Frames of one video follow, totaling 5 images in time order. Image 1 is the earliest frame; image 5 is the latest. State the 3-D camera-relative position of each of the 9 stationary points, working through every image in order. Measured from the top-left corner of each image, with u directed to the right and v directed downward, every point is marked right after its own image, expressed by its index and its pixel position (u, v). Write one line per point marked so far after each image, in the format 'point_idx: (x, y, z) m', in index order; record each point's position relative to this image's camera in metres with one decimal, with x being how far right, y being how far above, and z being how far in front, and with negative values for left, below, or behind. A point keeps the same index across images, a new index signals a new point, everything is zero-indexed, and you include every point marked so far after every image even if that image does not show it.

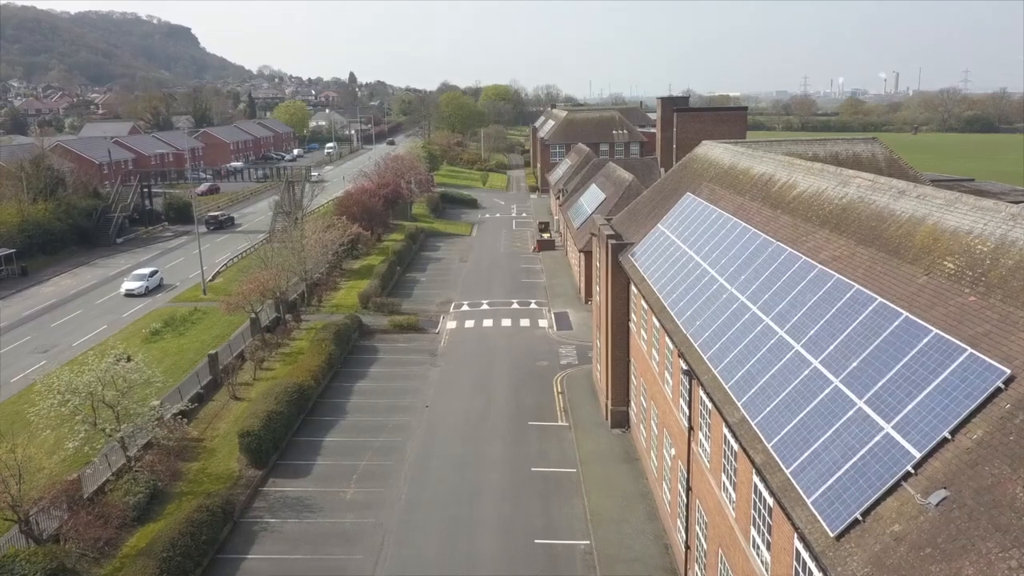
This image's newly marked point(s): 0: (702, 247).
0: (+4.0, +0.9, +18.7) m
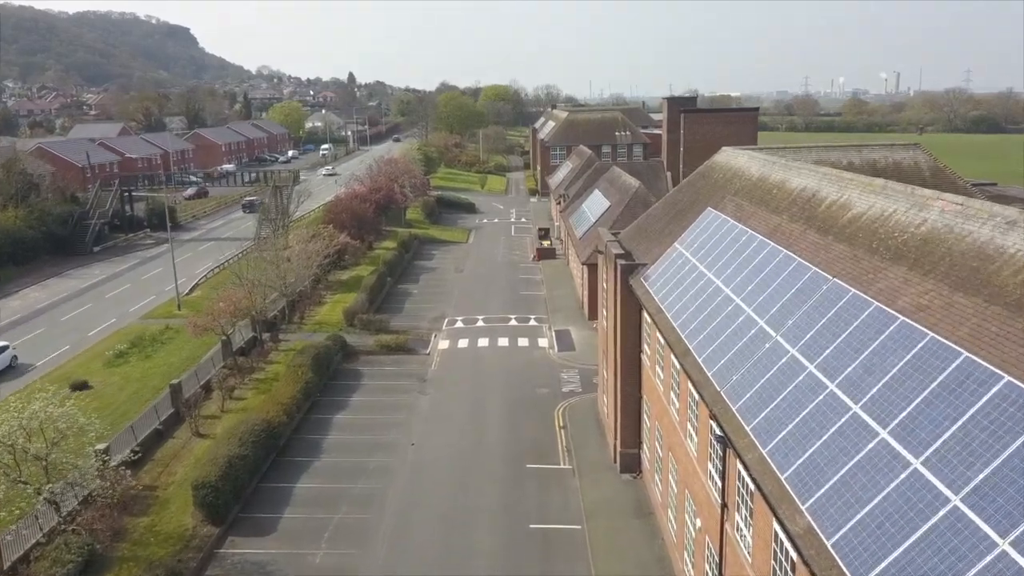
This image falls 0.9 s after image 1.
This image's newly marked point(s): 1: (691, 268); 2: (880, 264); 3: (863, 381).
0: (+3.9, +0.2, +15.7) m
1: (+3.6, +0.4, +18.0) m
2: (+4.8, +0.3, +11.5) m
3: (+3.8, -1.0, +9.7) m
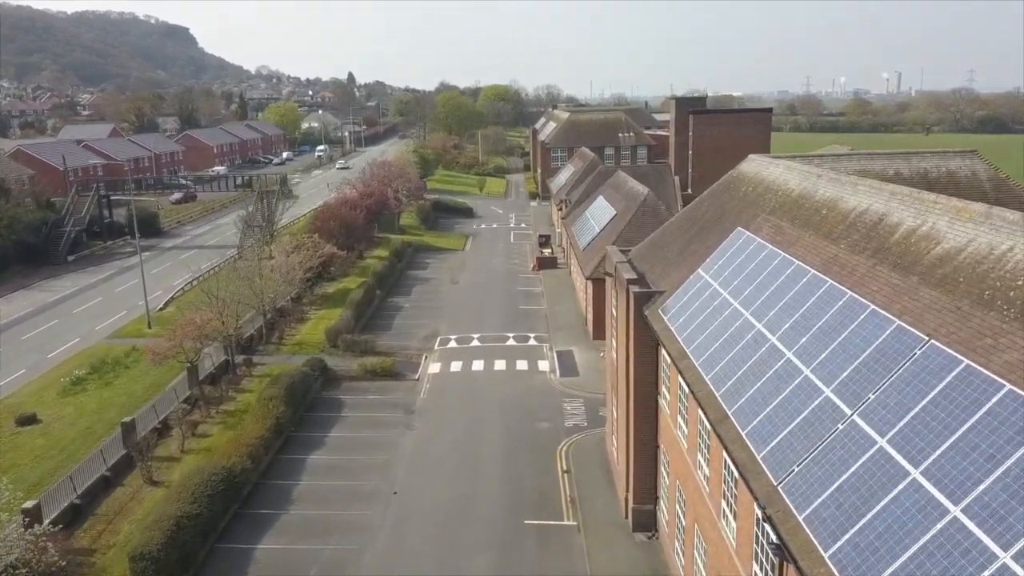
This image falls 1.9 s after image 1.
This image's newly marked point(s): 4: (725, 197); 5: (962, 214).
0: (+3.8, -0.4, +12.7) m
1: (+3.5, -0.3, +14.9) m
2: (+4.7, -0.3, +8.5) m
3: (+3.7, -1.7, +6.7) m
4: (+4.7, +2.0, +19.7) m
5: (+5.3, +0.8, +10.5) m
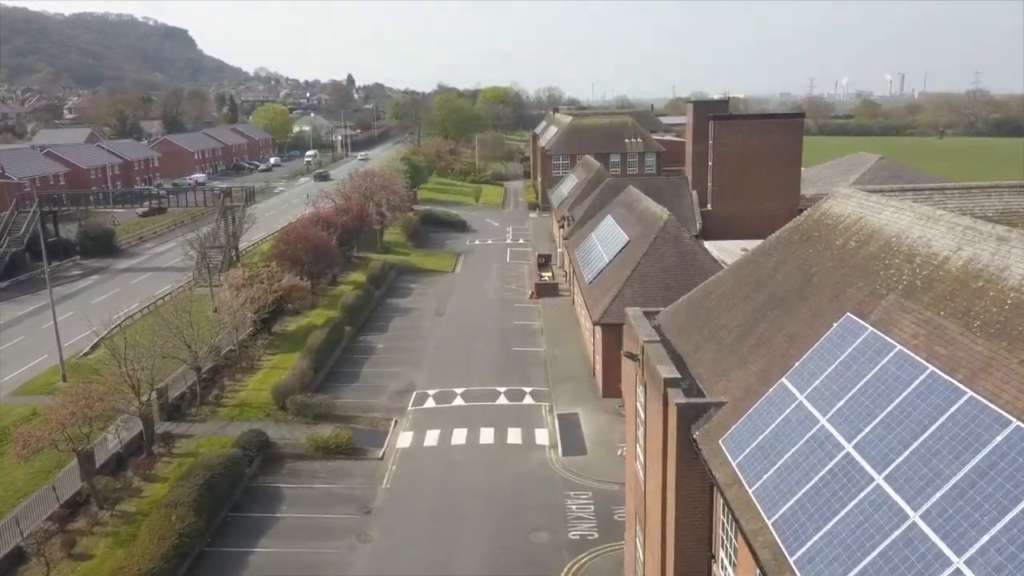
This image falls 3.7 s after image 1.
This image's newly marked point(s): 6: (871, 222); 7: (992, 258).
0: (+3.5, -1.9, +6.4) m
1: (+3.2, -1.7, +8.6) m
2: (+4.3, -1.8, +2.1) m
3: (+3.4, -3.1, +0.3) m
4: (+4.4, +0.6, +13.4) m
5: (+5.0, -0.6, +4.1) m
6: (+4.9, +0.9, +12.2) m
7: (+5.0, +0.3, +9.2) m
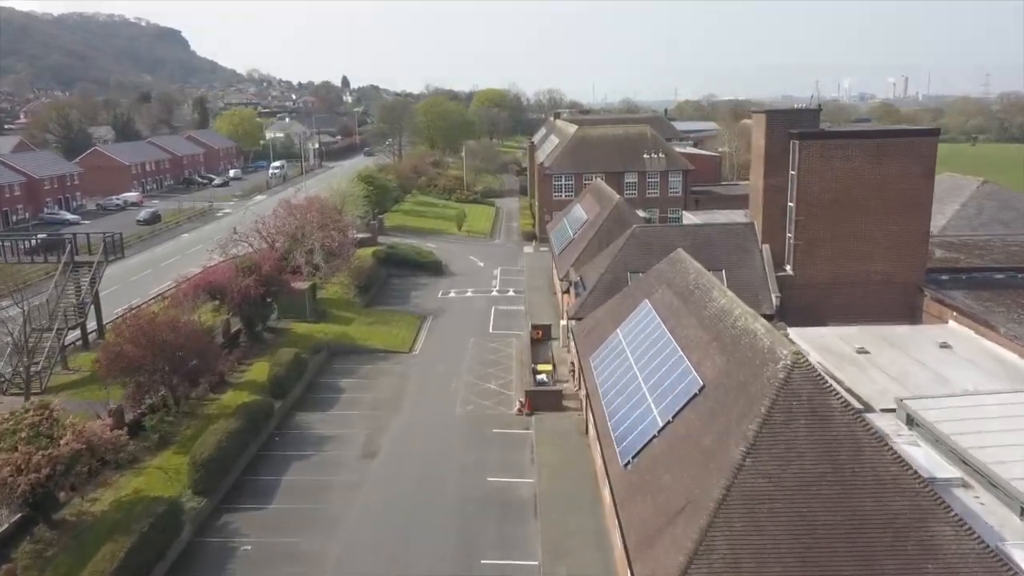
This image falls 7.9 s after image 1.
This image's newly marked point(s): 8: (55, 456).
0: (+2.7, -5.4, -9.2) m
1: (+2.5, -5.2, -7.0) m
2: (+3.6, -5.3, -13.4) m
3: (+2.7, -6.6, -15.2) m
4: (+3.7, -2.9, -2.2) m
5: (+4.3, -4.1, -11.5) m
6: (+4.2, -2.6, -3.4) m
7: (+4.2, -3.2, -6.3) m
8: (-10.1, -3.4, +18.8) m
